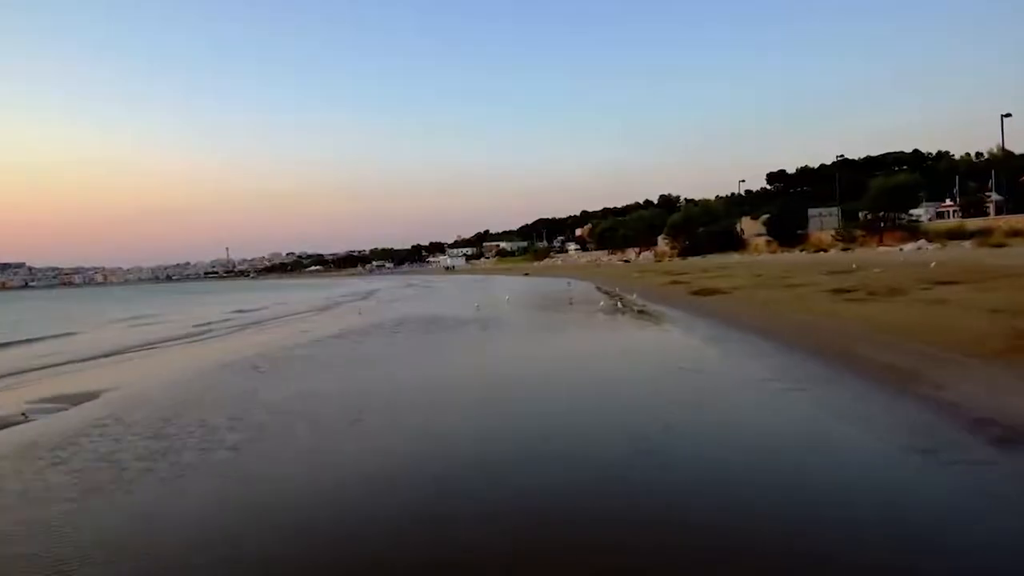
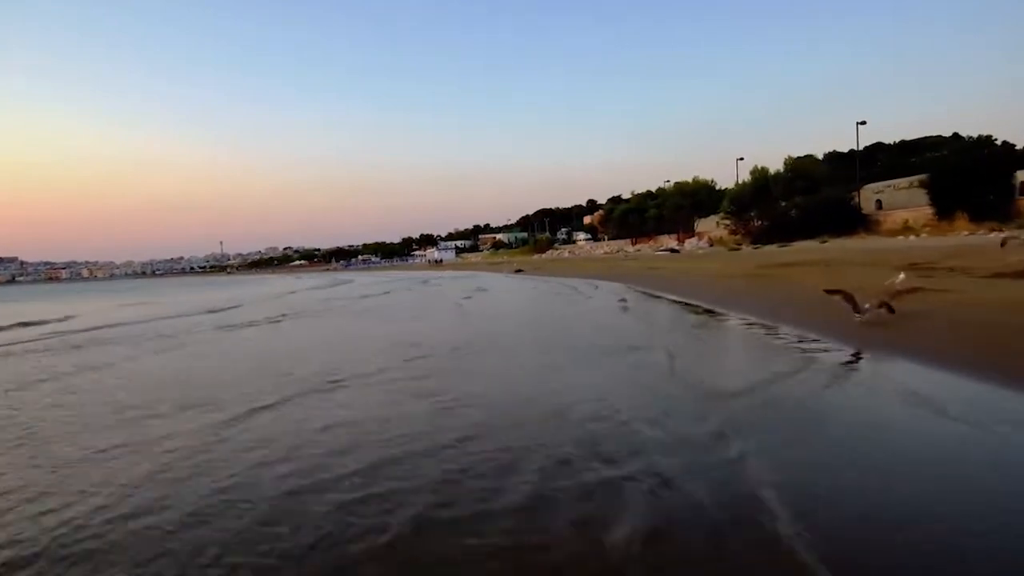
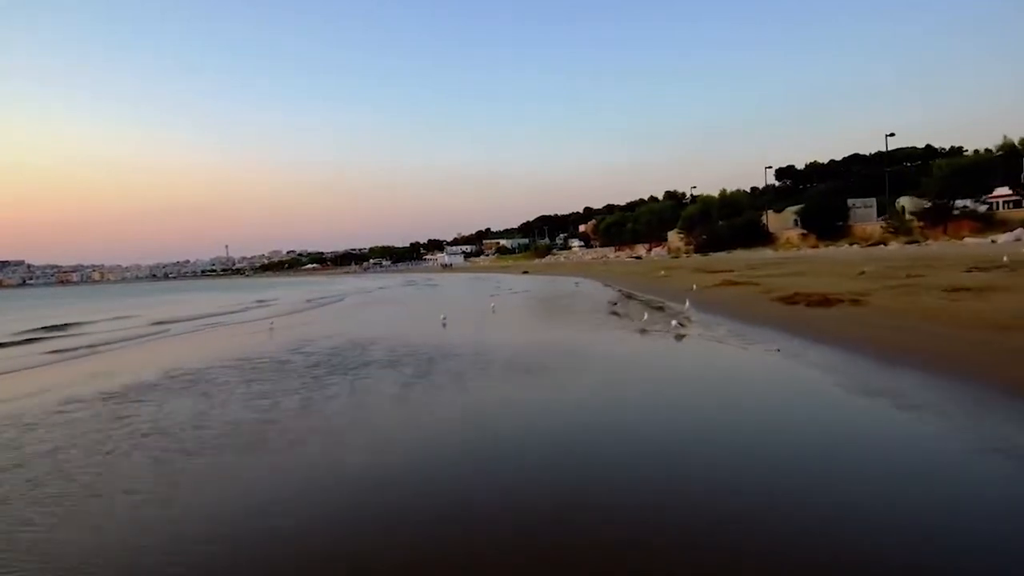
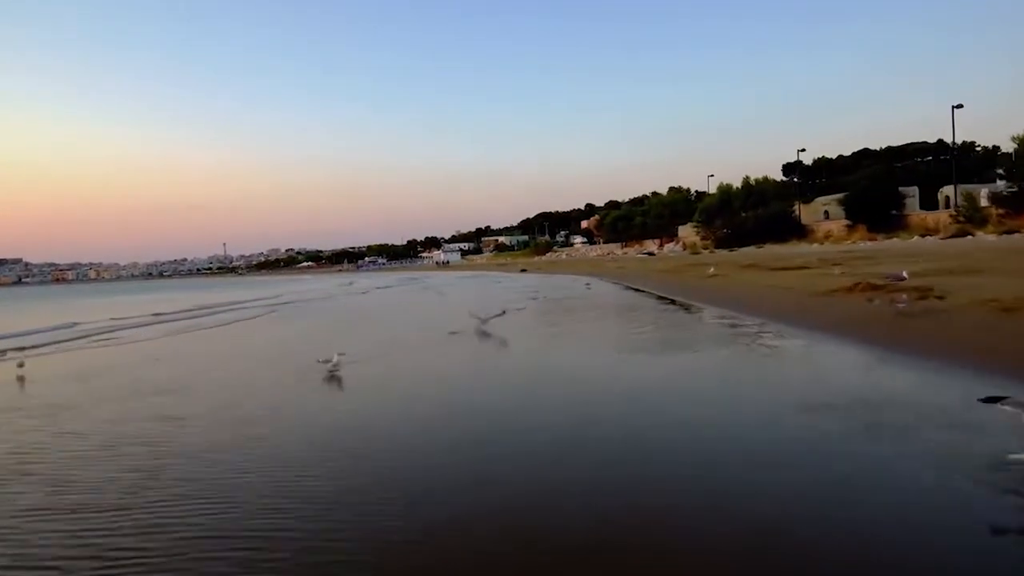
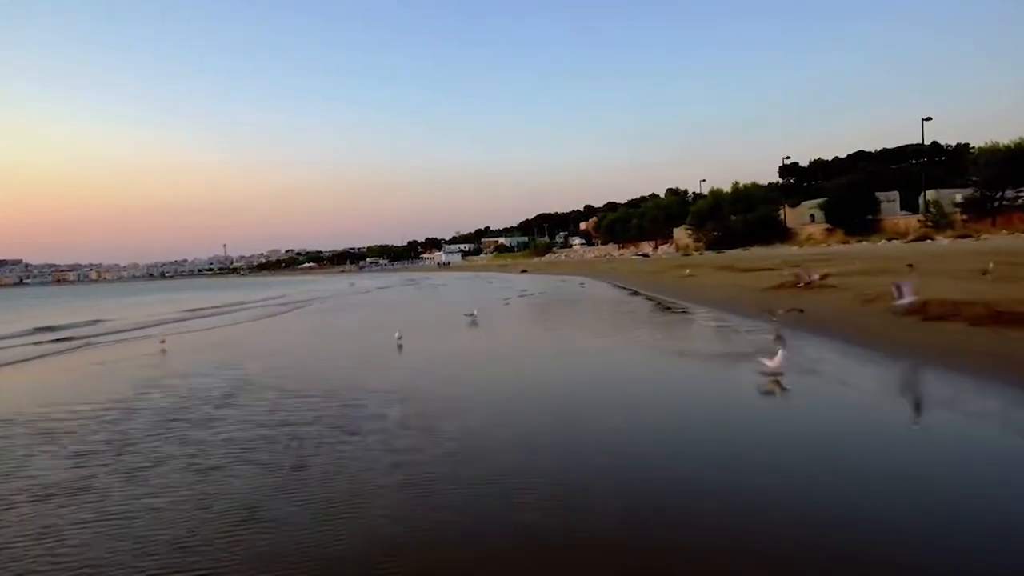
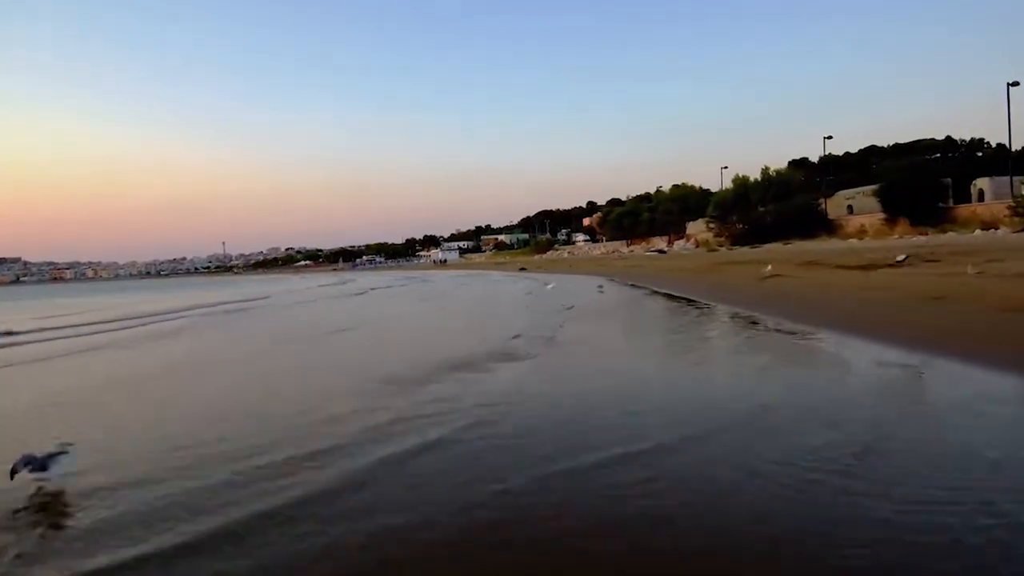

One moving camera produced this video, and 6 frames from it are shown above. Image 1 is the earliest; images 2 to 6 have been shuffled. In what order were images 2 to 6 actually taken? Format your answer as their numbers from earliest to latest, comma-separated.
3, 5, 4, 6, 2
